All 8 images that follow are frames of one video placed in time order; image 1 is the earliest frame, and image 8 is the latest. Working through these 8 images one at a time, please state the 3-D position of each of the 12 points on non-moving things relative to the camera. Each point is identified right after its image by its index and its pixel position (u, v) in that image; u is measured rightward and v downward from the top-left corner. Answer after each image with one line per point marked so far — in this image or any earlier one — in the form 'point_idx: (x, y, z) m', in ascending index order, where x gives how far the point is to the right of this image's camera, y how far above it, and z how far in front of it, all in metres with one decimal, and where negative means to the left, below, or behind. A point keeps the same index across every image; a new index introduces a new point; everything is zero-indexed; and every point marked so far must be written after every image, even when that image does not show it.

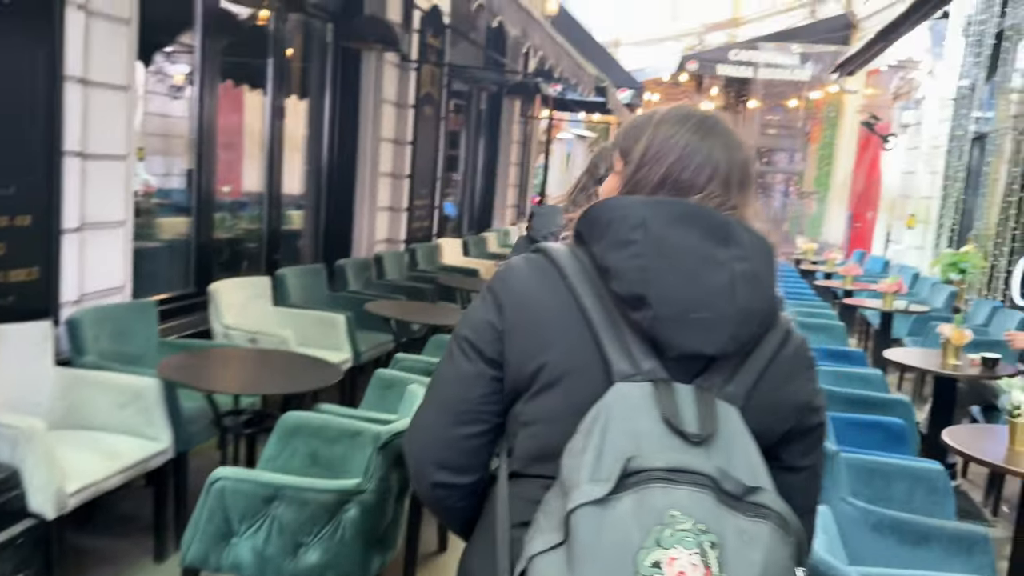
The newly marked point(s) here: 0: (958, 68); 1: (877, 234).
0: (+5.4, +2.7, +10.0) m
1: (+5.6, +0.8, +12.7) m
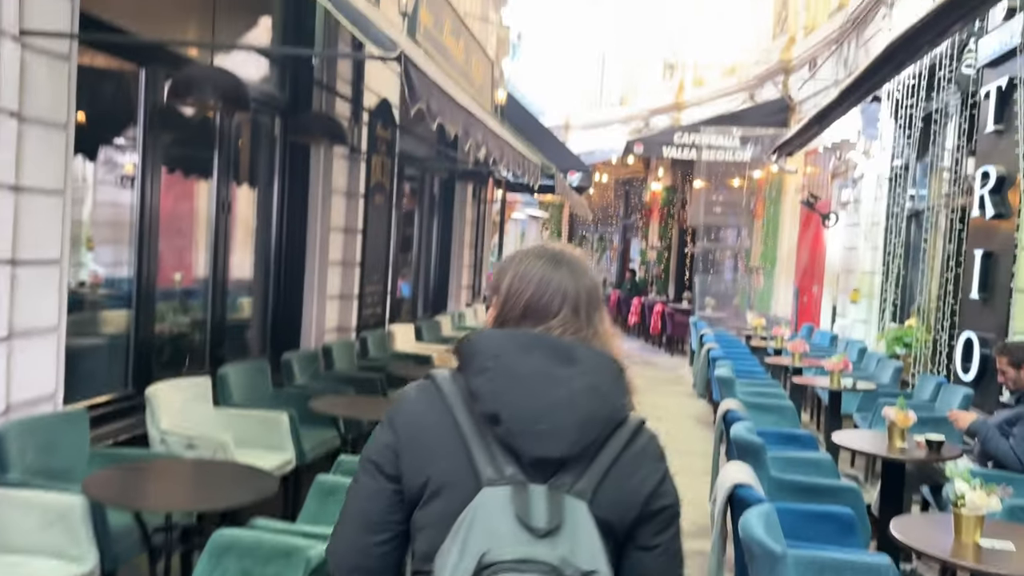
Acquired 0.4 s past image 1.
0: (+4.8, +1.8, +10.4) m
1: (+4.9, -0.3, +13.0) m
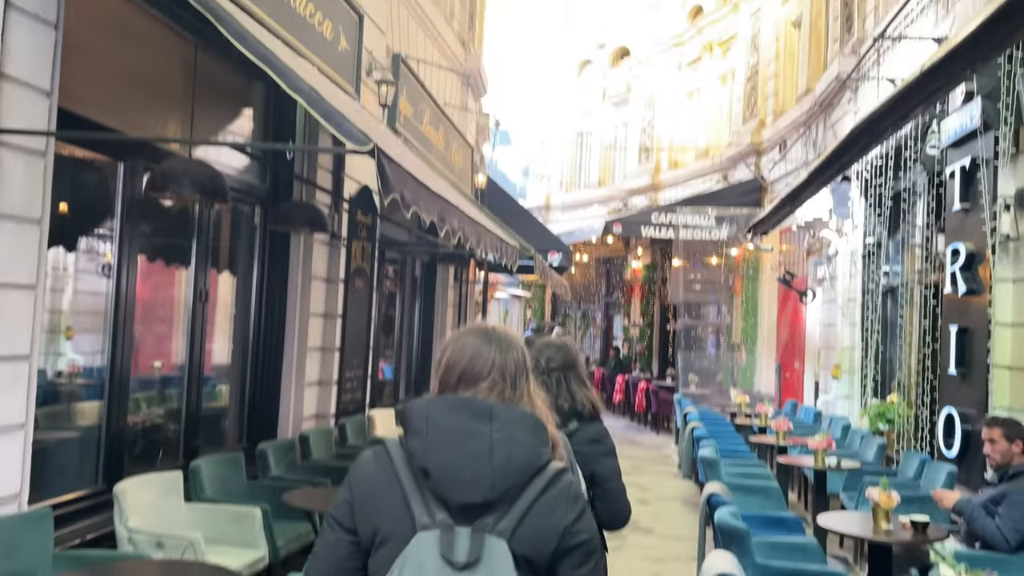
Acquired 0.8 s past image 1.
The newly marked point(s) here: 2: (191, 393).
0: (+4.5, +0.8, +10.7) m
1: (+4.7, -1.5, +13.0) m
2: (-2.3, -0.7, +5.8) m
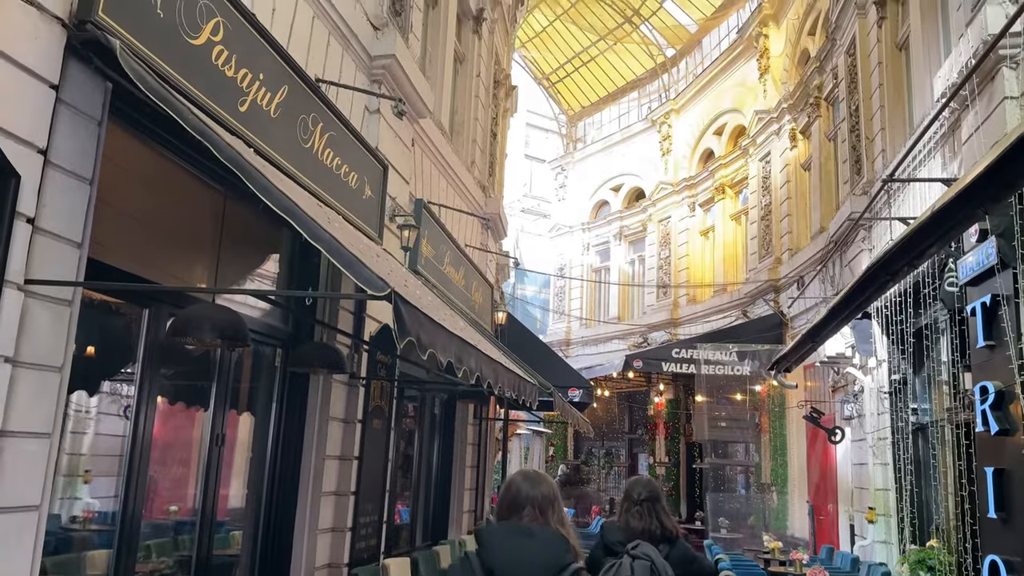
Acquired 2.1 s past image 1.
0: (+4.8, -1.0, +10.5) m
1: (+5.0, -3.6, +12.4) m
2: (-2.1, -1.7, +5.6) m
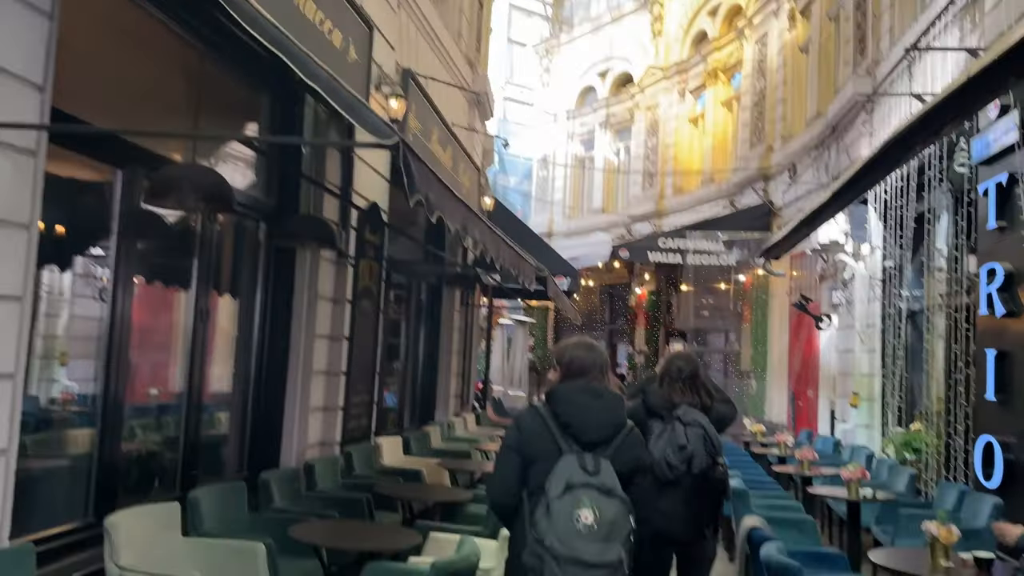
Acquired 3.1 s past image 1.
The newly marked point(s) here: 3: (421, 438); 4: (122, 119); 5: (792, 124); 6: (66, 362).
0: (+4.7, +0.5, +10.4) m
1: (+4.8, -1.9, +12.6) m
2: (-2.1, -0.9, +5.4) m
3: (-0.9, -1.5, +8.0) m
4: (-2.1, +0.9, +4.5) m
5: (+5.0, +2.9, +14.6) m
6: (-2.4, -0.4, +4.3) m
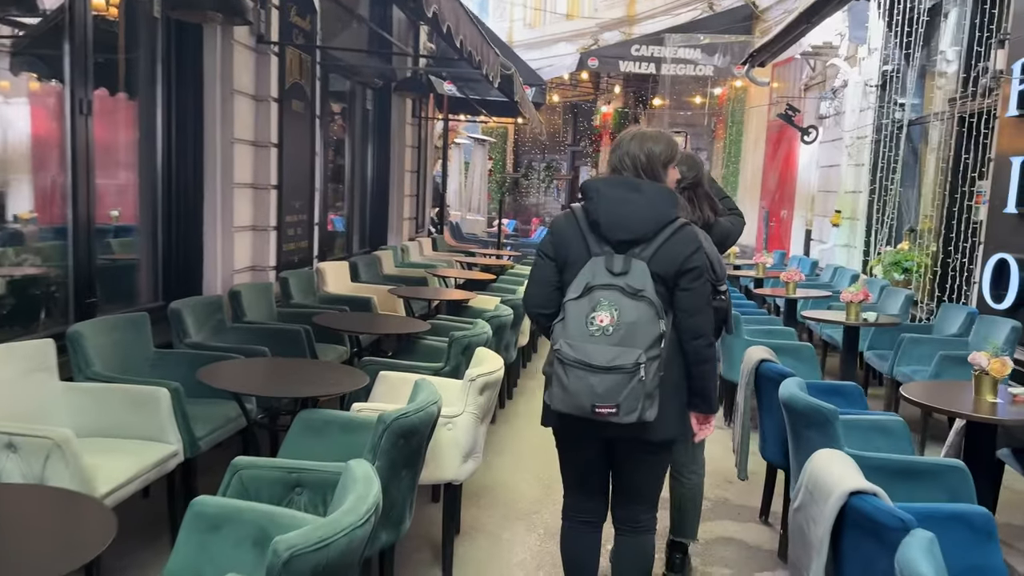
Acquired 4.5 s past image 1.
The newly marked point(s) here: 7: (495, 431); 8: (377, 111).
0: (+4.2, +2.7, +9.3) m
1: (+4.2, +0.8, +12.0) m
2: (-2.3, +0.3, +4.4) m
3: (-1.2, +0.2, +7.1) m
4: (-2.3, +1.8, +3.2) m
5: (+4.3, +6.0, +12.9) m
6: (-2.5, +0.5, +3.2) m
7: (-0.1, -0.9, +5.3) m
8: (-1.6, +2.1, +9.7) m
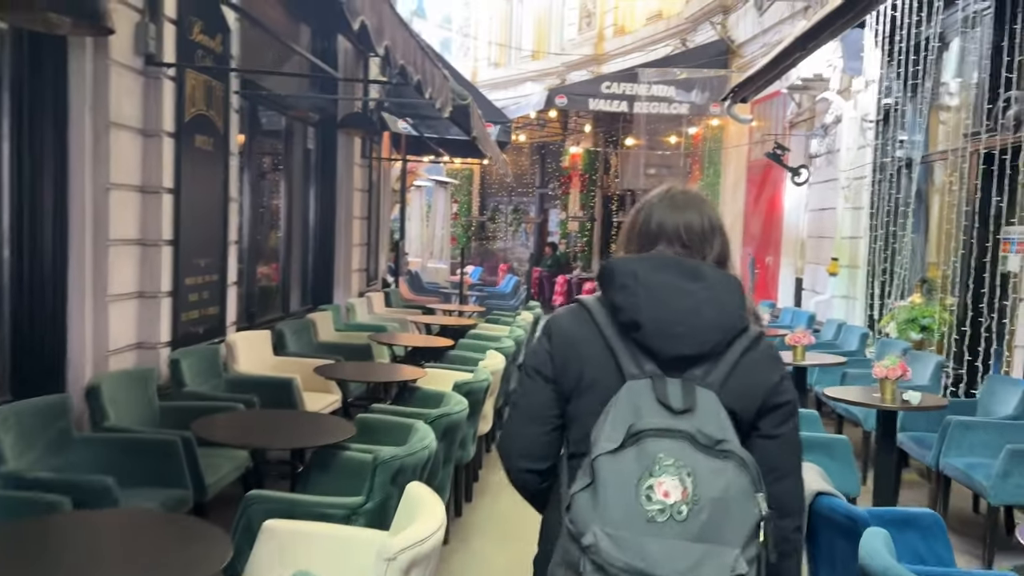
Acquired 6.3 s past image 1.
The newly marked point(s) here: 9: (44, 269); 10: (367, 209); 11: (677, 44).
0: (+3.8, +2.1, +8.5) m
1: (+3.7, +0.1, +11.1) m
2: (-2.5, -0.1, +3.2) m
3: (-1.5, -0.3, +5.9) m
4: (-2.4, +1.5, +2.0) m
5: (+3.7, +5.2, +12.2) m
6: (-2.6, +0.2, +2.0) m
7: (-0.3, -1.3, +4.2) m
8: (-2.0, +1.5, +8.6) m
9: (-2.4, +0.1, +4.0) m
10: (-1.8, +1.0, +10.0) m
11: (+3.0, +4.5, +14.9) m
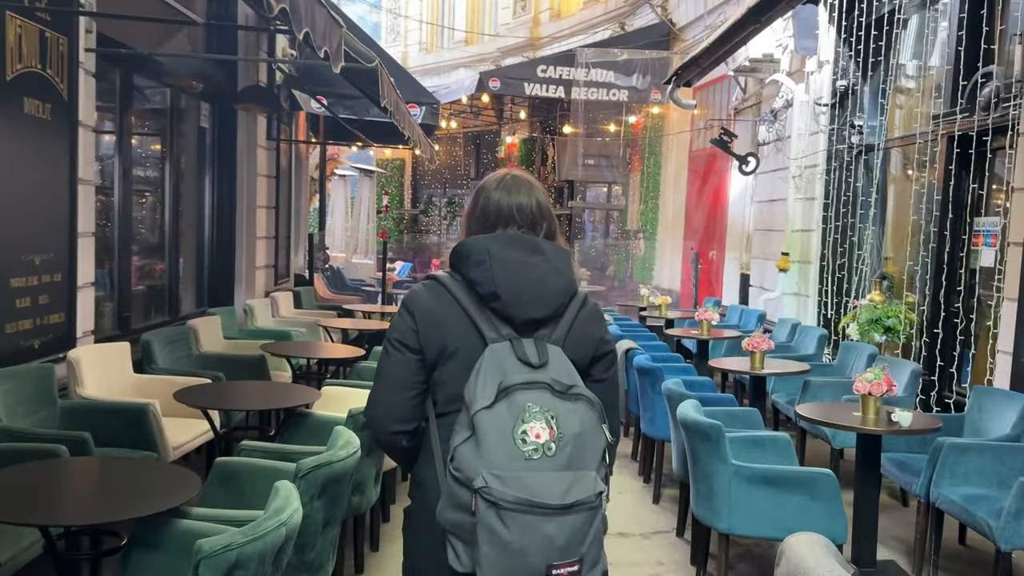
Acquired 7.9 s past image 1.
0: (+3.1, +2.1, +7.9) m
1: (+2.8, +0.1, +10.5) m
2: (-2.8, -0.2, +2.1) m
3: (-2.0, -0.3, +4.9) m
4: (-2.6, +1.4, +1.0) m
5: (+2.7, +5.2, +11.6) m
6: (-2.8, +0.1, +1.0) m
7: (-0.7, -1.4, +3.3) m
8: (-2.7, +1.5, +7.5) m
9: (-2.7, +0.1, +3.0) m
10: (-2.6, +1.0, +9.0) m
11: (+1.8, +4.5, +14.2) m
